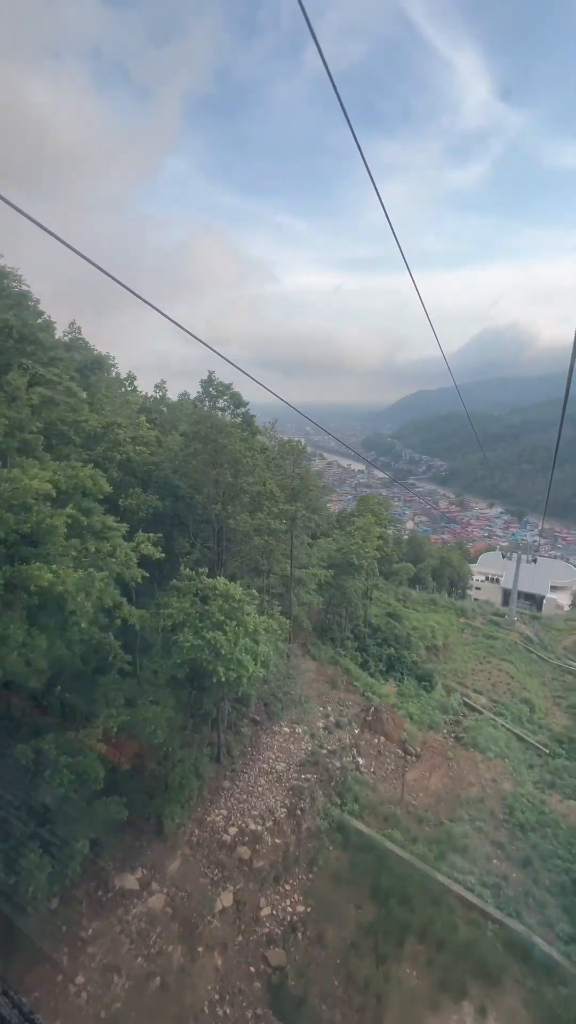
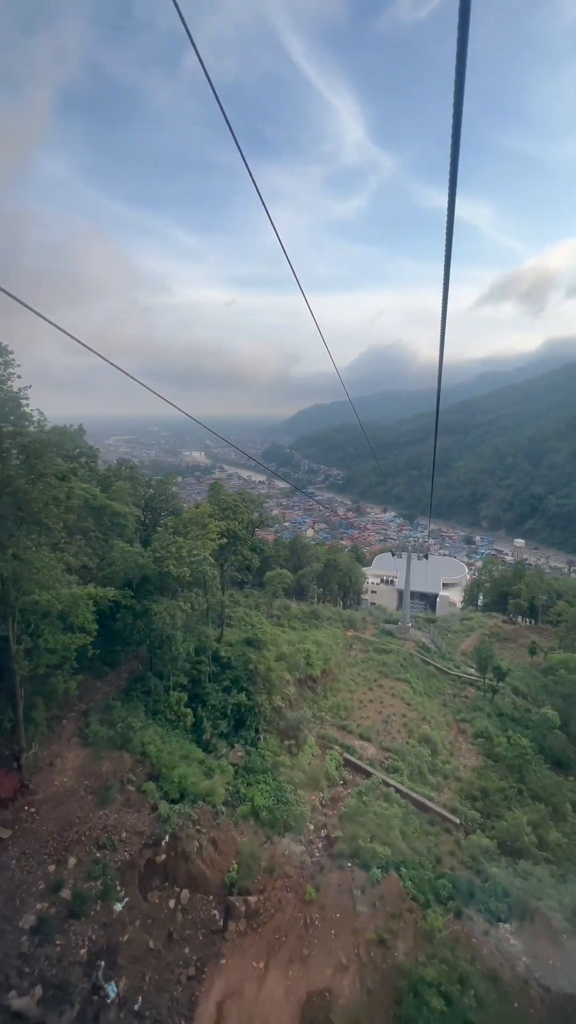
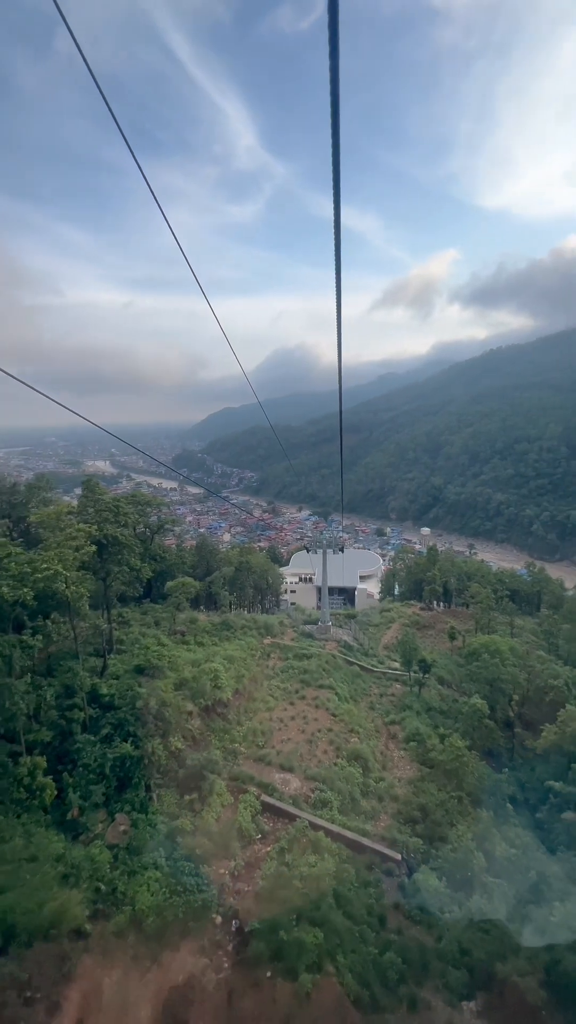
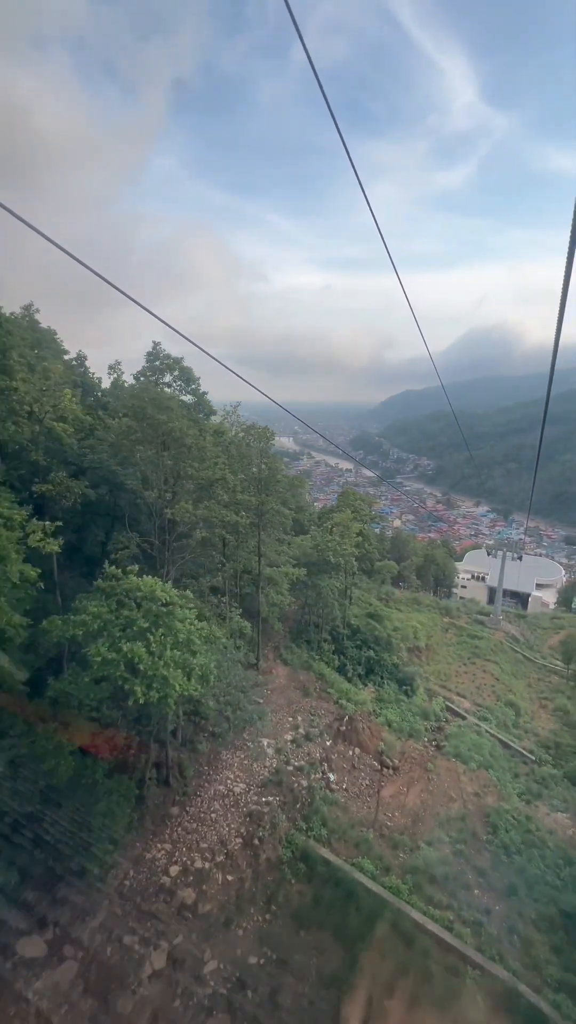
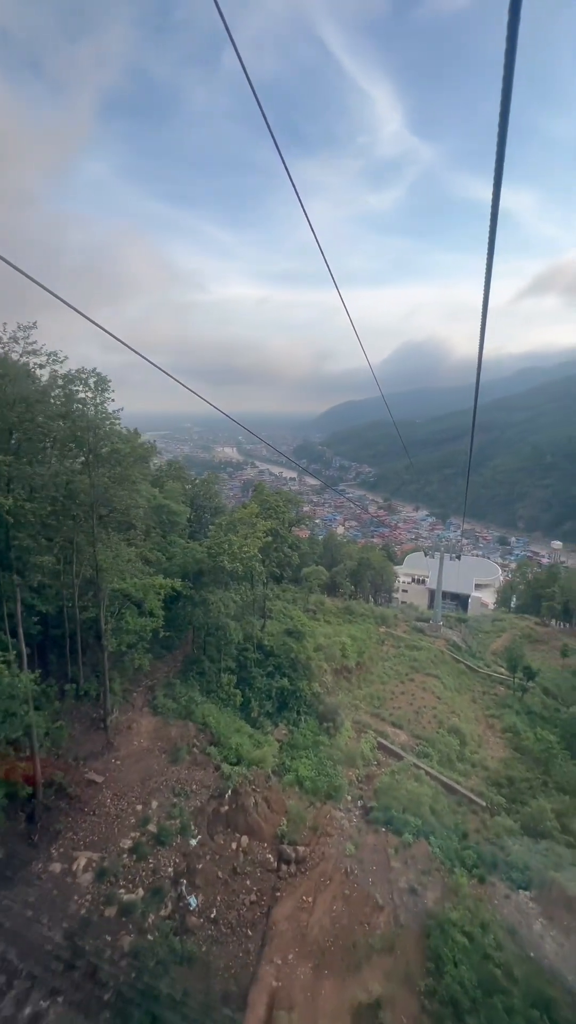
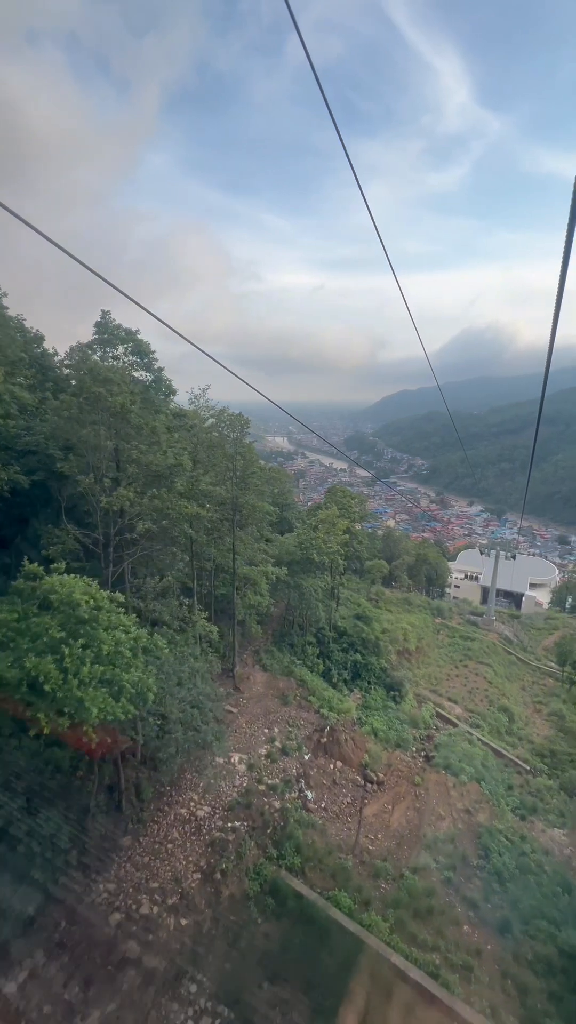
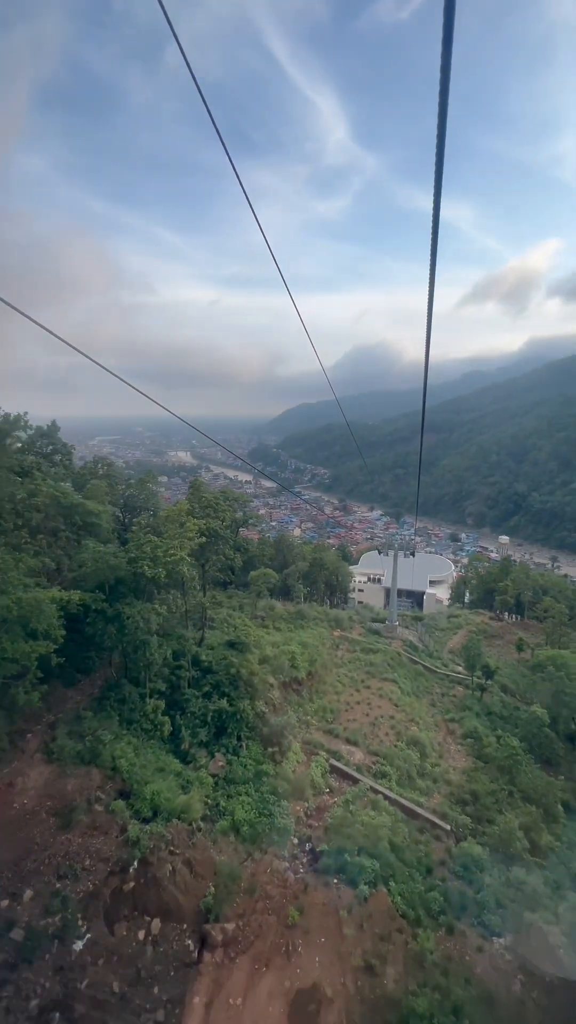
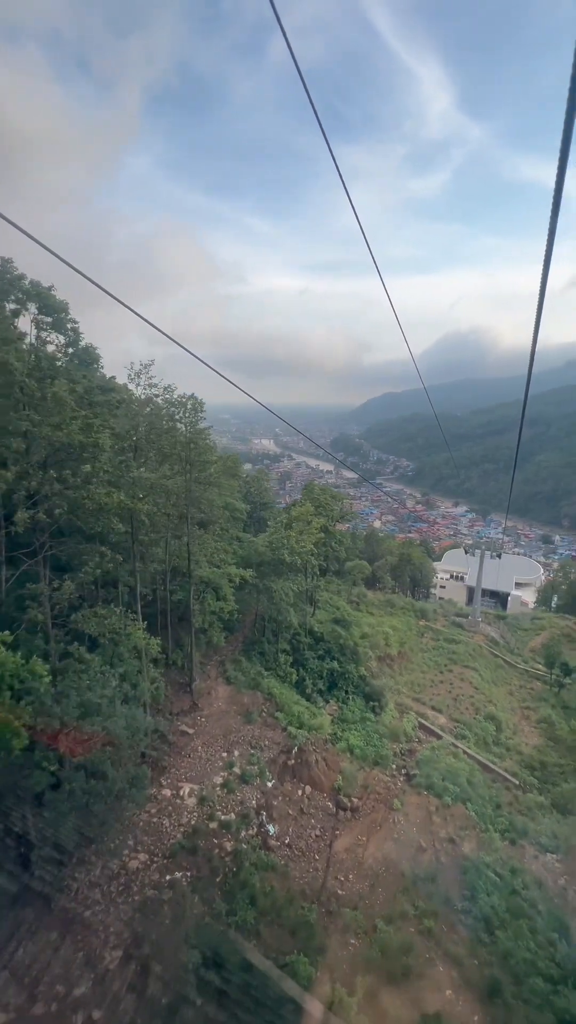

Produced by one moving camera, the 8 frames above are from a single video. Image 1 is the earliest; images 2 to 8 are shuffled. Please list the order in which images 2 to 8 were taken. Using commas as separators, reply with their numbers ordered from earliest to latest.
4, 6, 8, 5, 2, 7, 3
